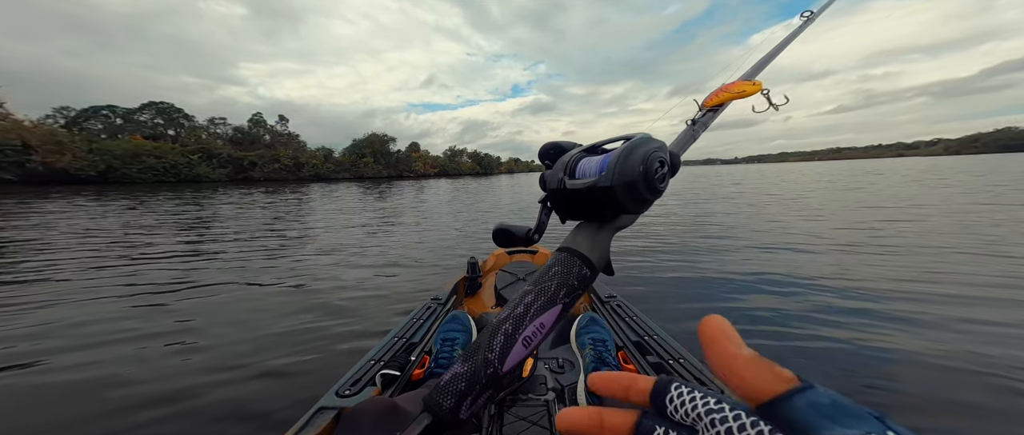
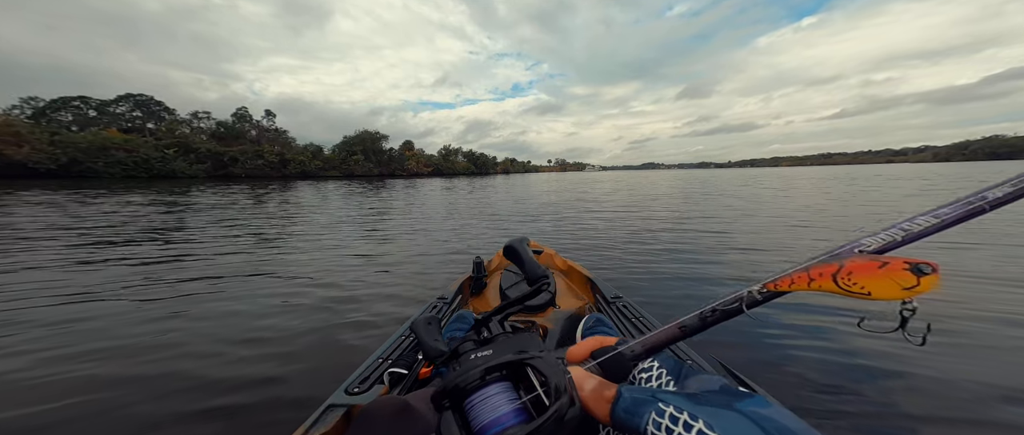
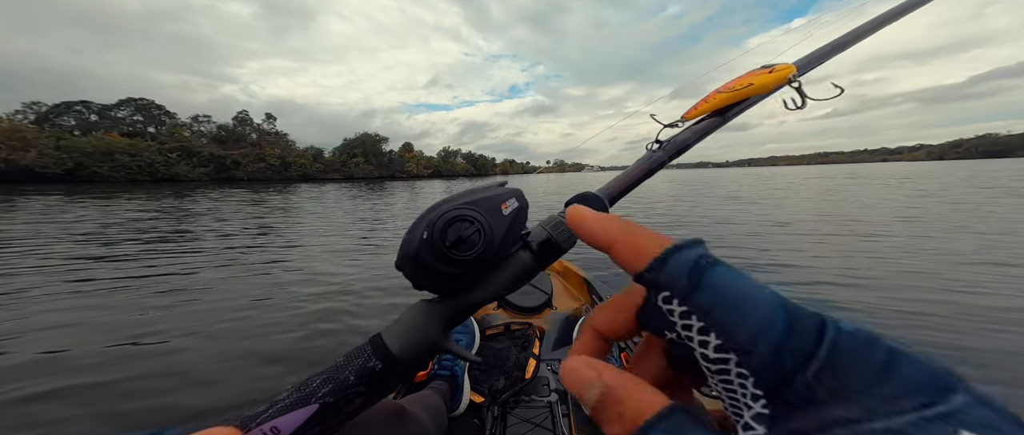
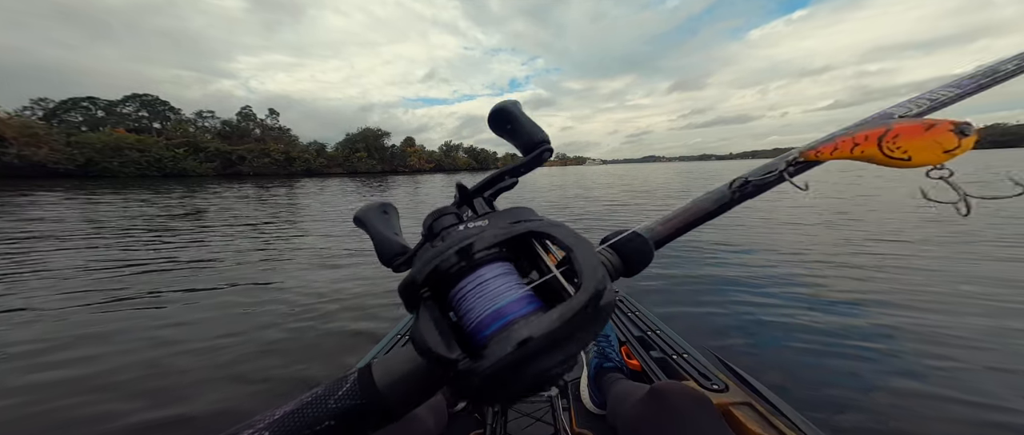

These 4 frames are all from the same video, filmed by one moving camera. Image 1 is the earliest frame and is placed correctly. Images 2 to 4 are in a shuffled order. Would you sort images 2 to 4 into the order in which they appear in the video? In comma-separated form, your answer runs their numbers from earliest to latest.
4, 3, 2
